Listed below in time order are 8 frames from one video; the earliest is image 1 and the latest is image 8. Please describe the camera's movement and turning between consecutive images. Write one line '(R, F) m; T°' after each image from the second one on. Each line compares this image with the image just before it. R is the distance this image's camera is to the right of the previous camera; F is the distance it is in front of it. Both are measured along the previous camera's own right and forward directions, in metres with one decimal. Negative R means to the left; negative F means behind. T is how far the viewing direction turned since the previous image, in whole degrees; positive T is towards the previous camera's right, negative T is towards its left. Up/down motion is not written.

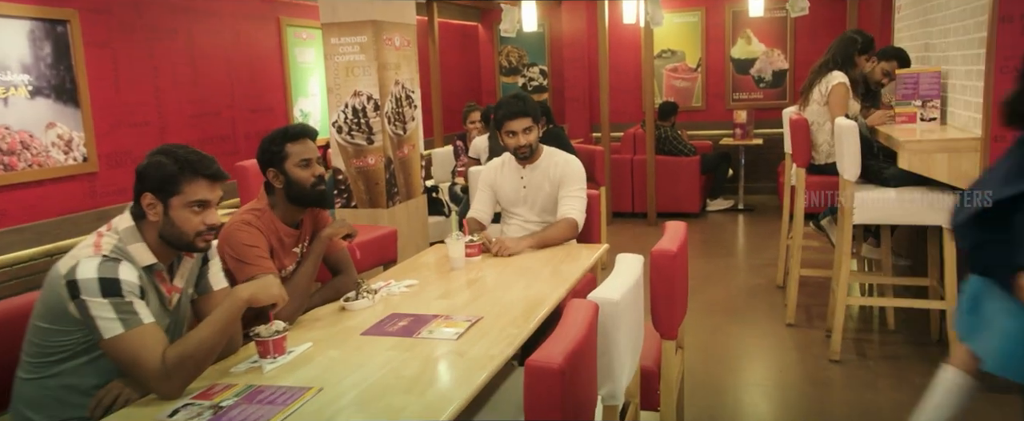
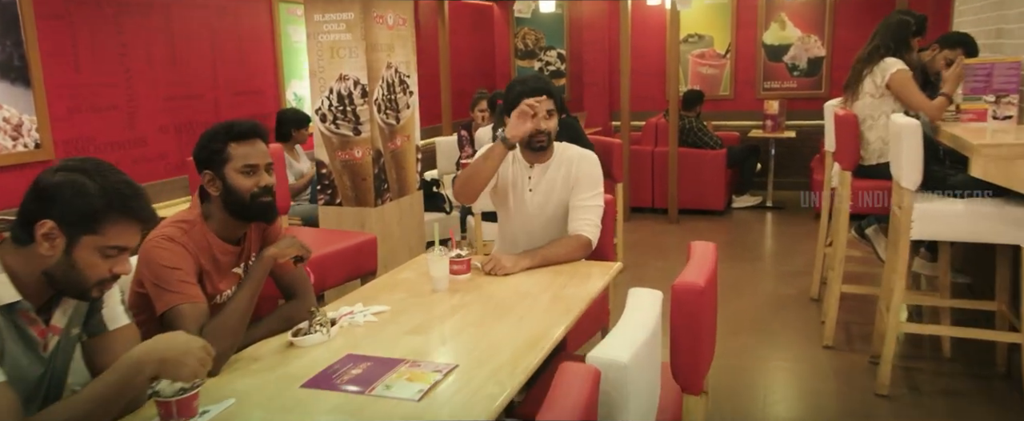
(+0.1, +0.5) m; -2°
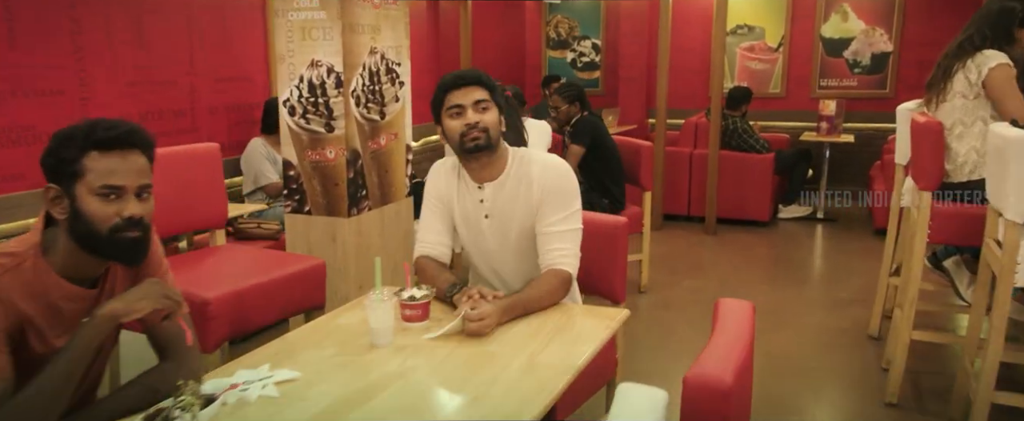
(+0.2, +0.6) m; -3°
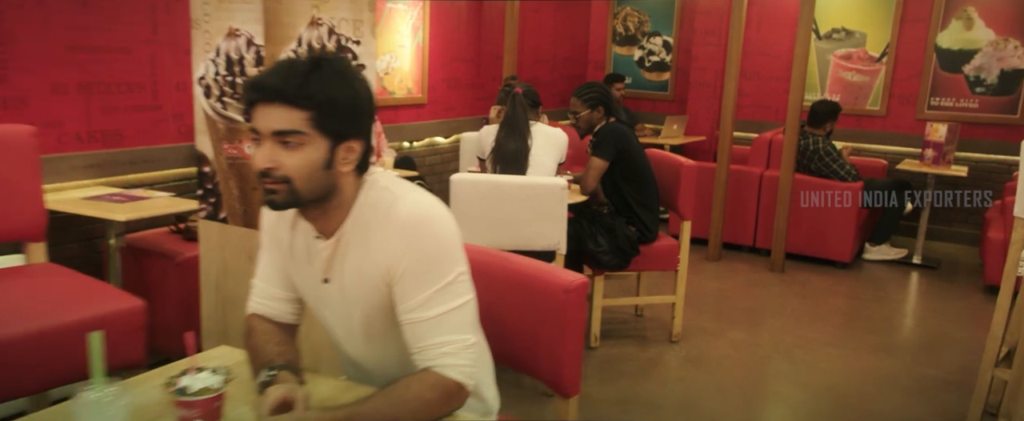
(+0.4, +0.8) m; -7°
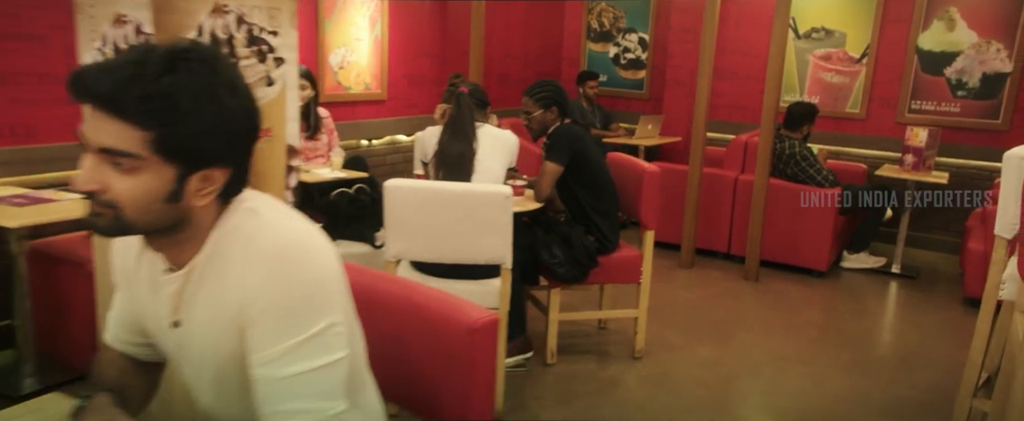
(+0.2, +0.3) m; +1°
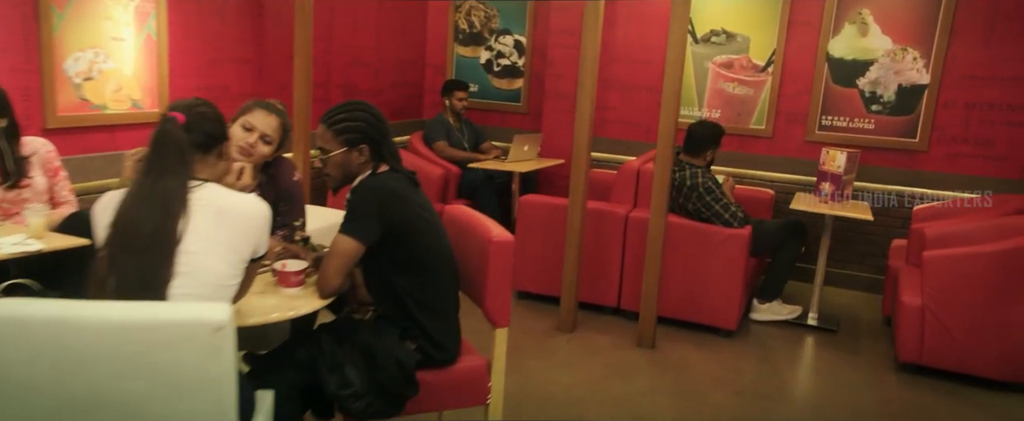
(+0.4, +1.1) m; +8°
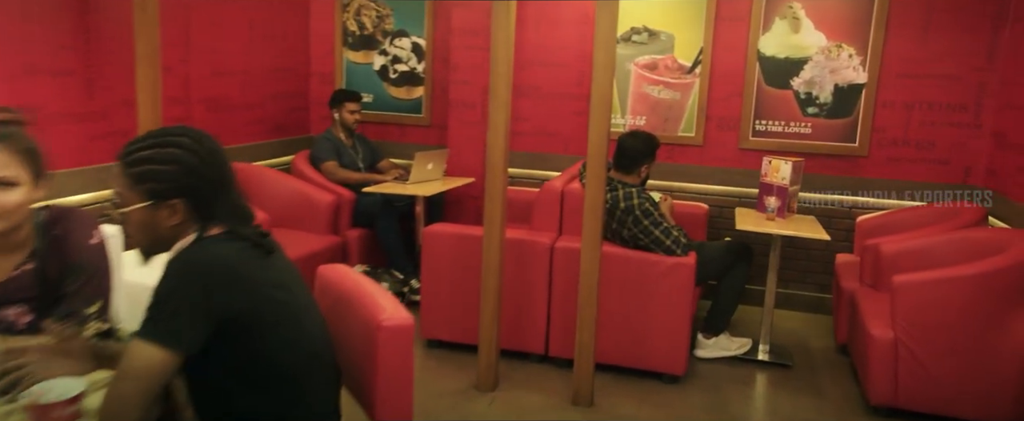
(0.0, +0.7) m; +8°
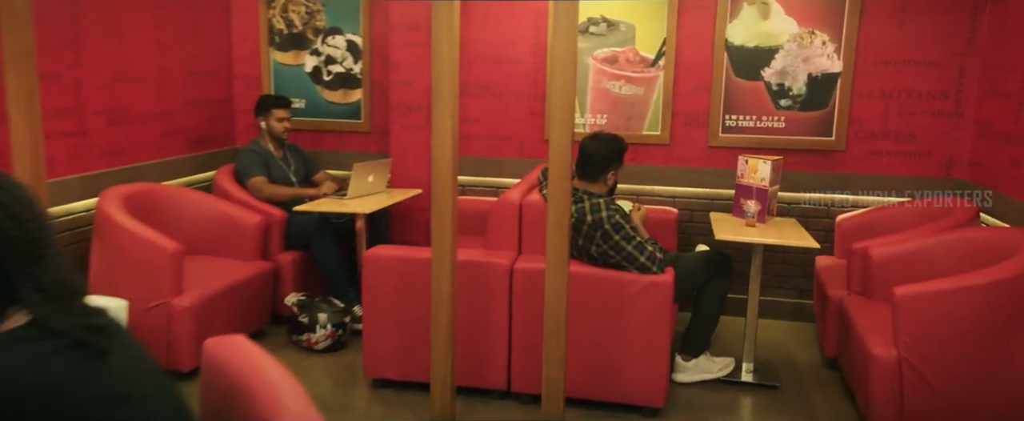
(0.0, +0.4) m; +4°
